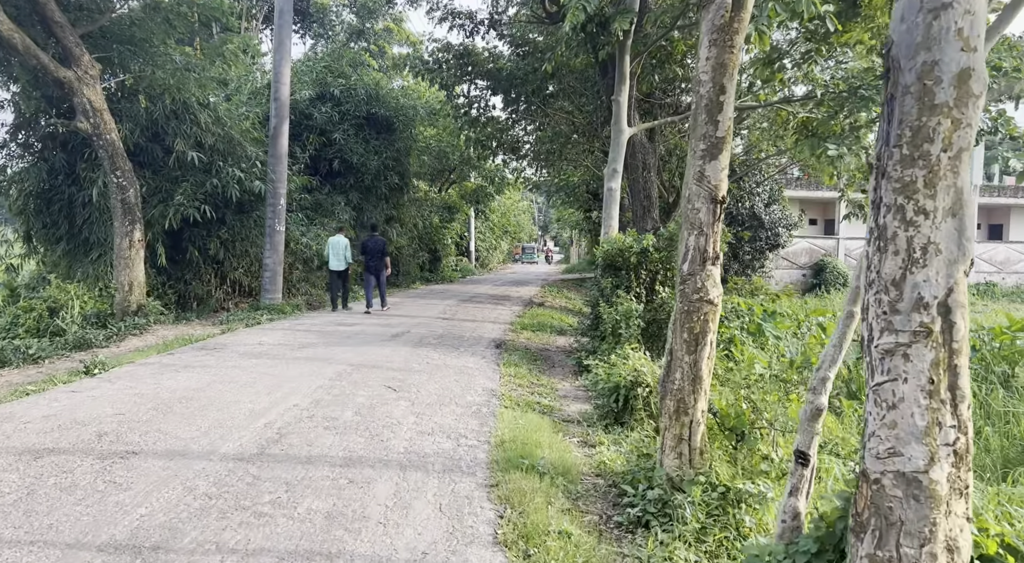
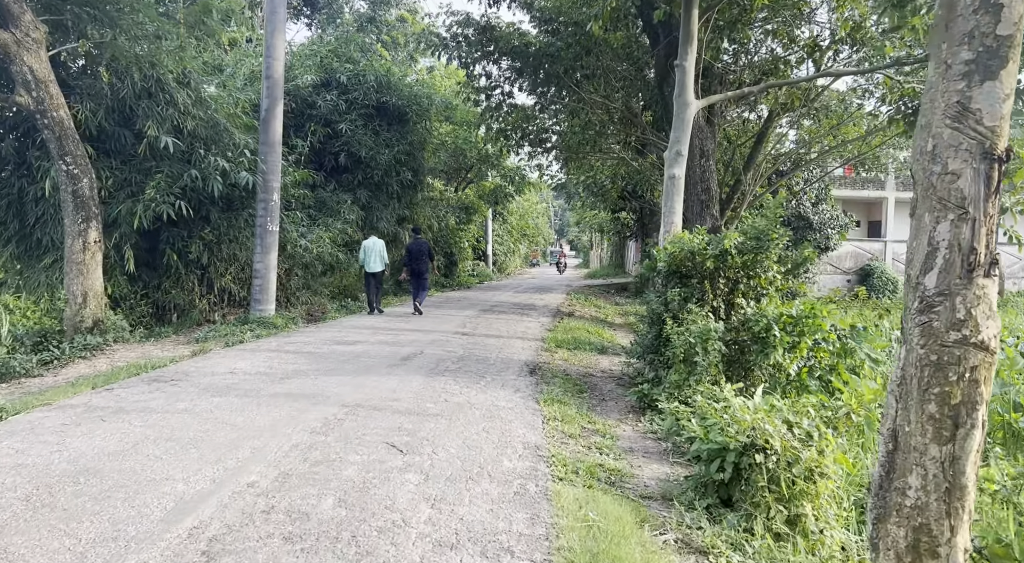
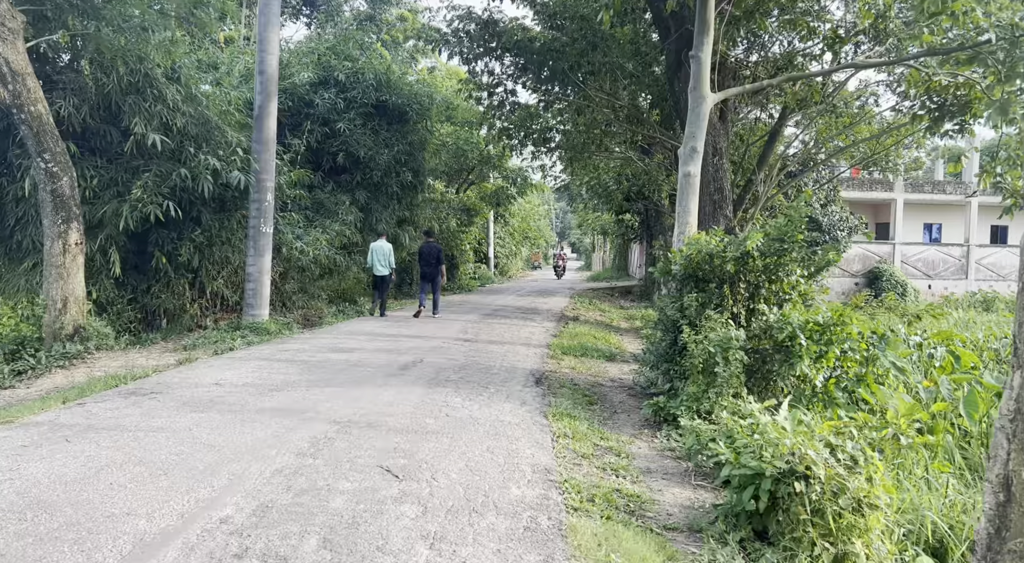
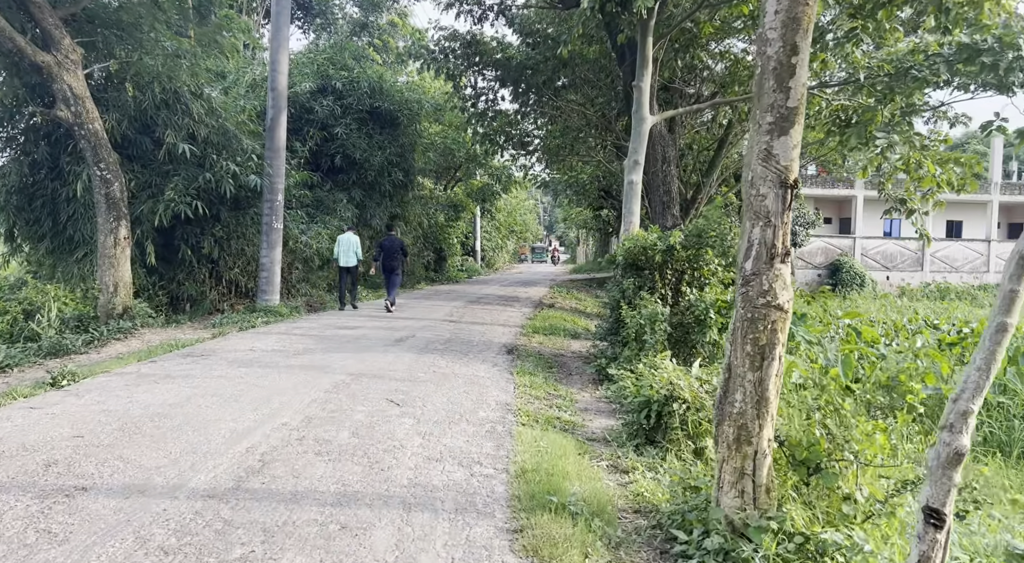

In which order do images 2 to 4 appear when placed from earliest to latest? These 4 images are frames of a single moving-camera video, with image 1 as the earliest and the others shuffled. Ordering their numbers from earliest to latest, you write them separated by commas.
4, 2, 3
